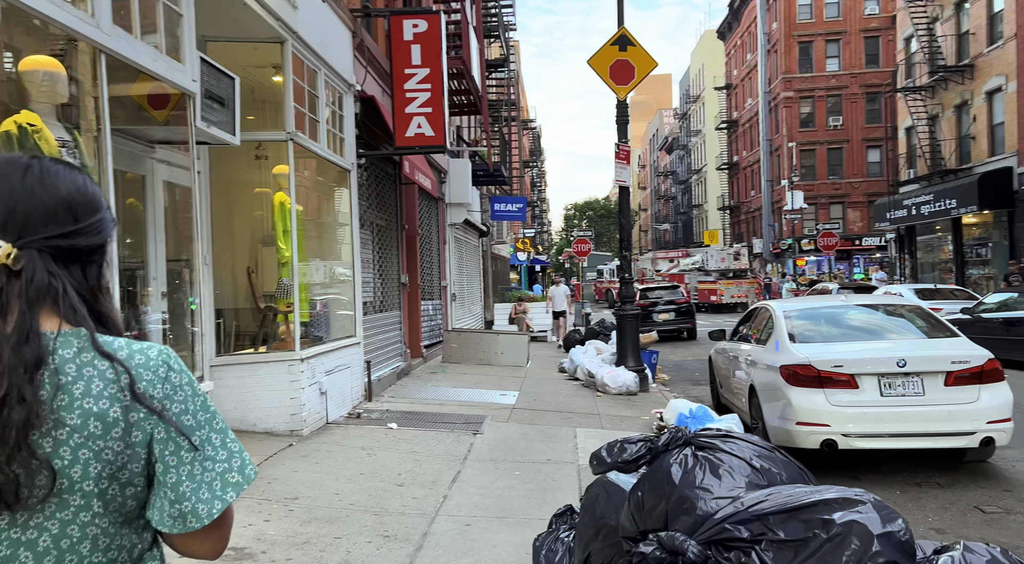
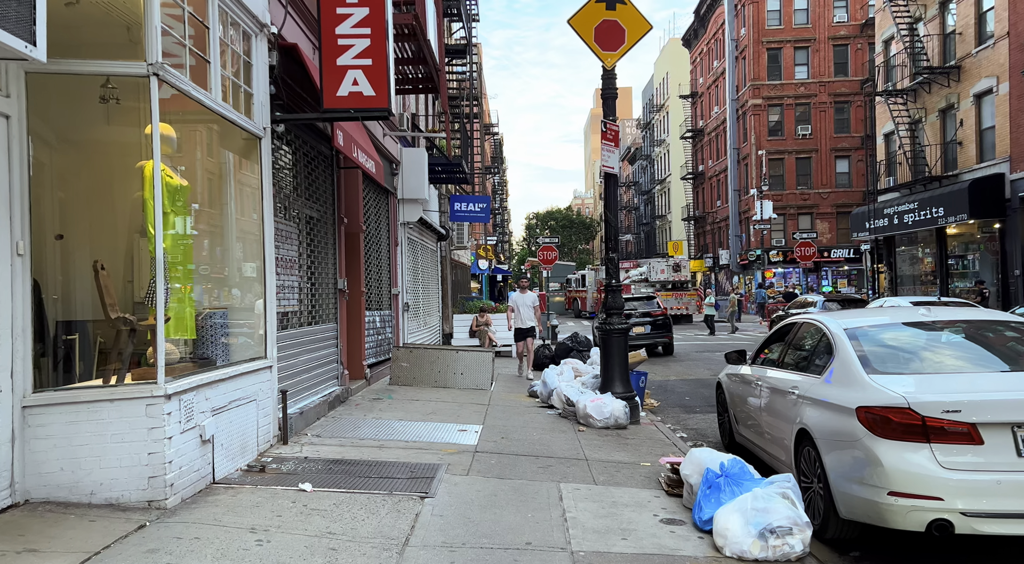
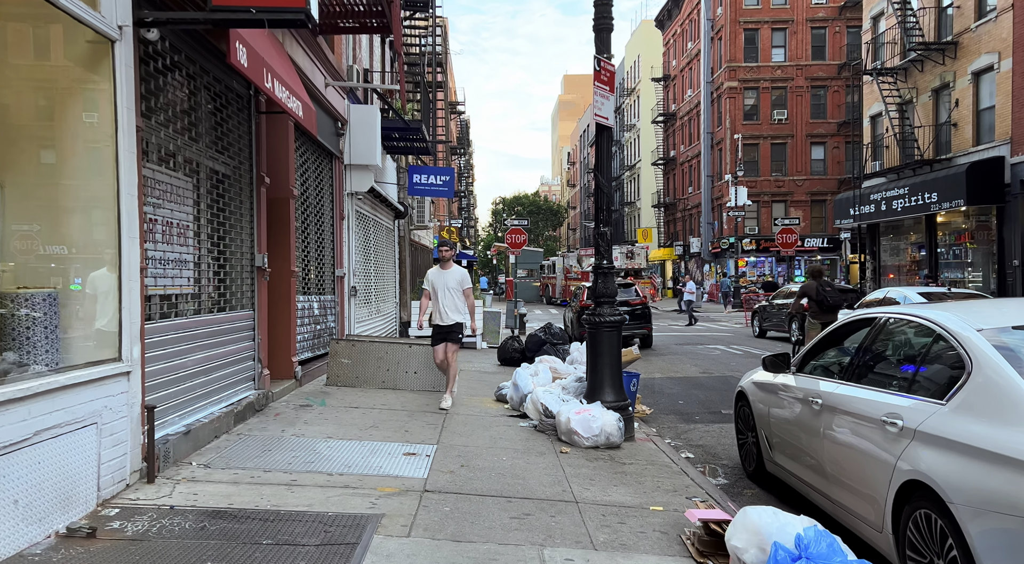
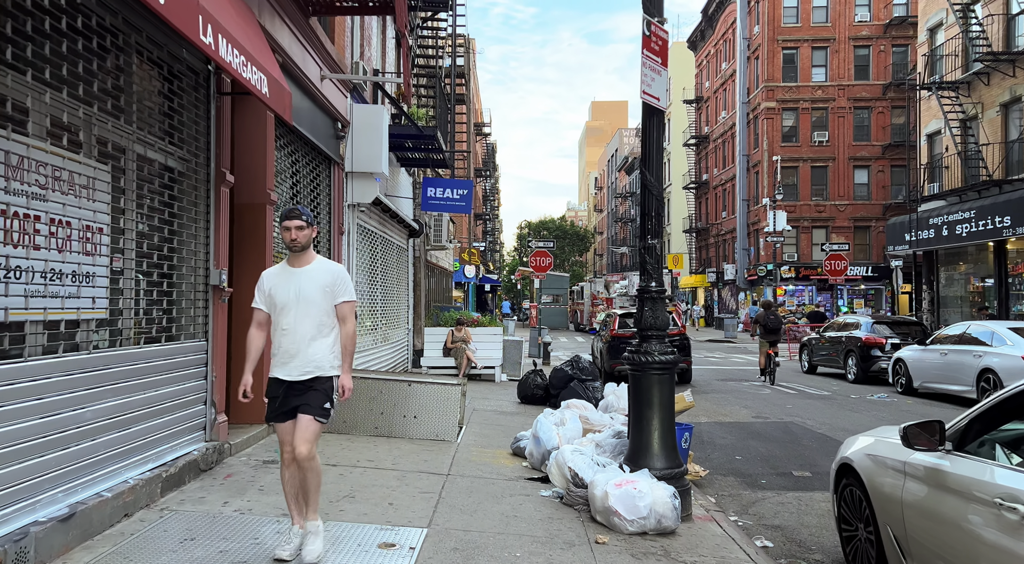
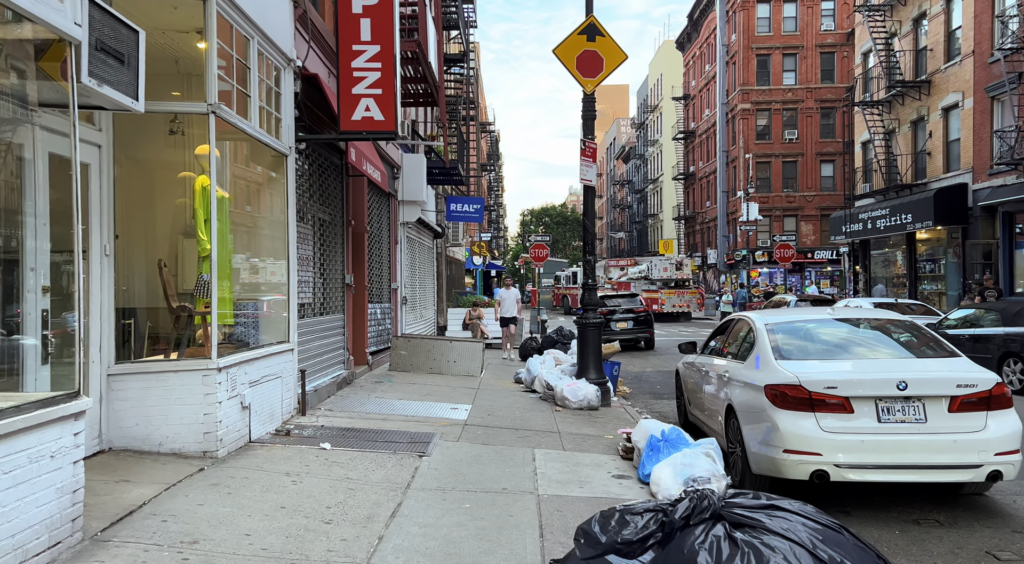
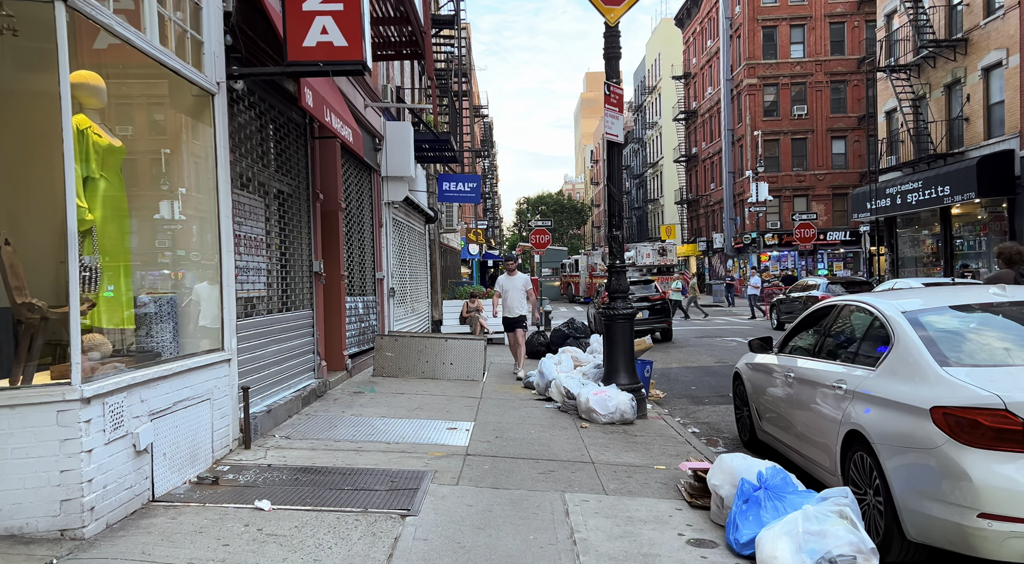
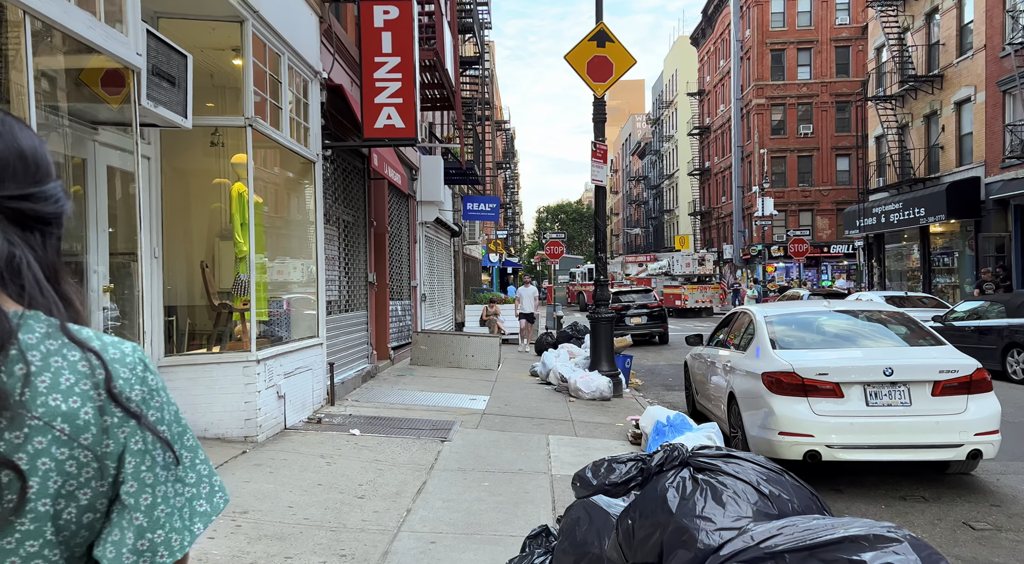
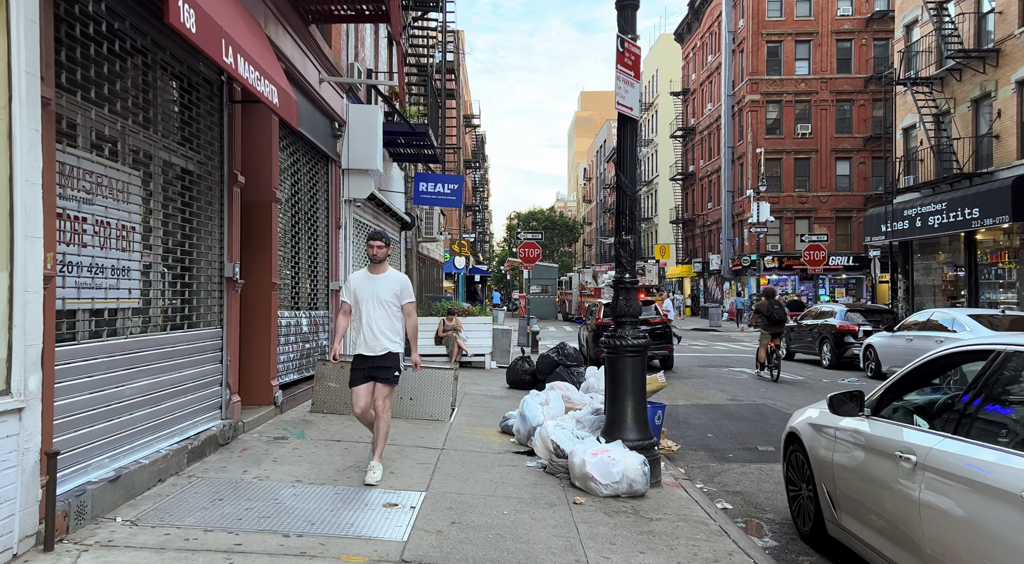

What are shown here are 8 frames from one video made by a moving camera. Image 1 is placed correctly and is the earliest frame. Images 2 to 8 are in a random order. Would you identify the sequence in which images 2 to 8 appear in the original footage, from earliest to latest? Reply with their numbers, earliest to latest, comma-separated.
7, 5, 2, 6, 3, 8, 4
